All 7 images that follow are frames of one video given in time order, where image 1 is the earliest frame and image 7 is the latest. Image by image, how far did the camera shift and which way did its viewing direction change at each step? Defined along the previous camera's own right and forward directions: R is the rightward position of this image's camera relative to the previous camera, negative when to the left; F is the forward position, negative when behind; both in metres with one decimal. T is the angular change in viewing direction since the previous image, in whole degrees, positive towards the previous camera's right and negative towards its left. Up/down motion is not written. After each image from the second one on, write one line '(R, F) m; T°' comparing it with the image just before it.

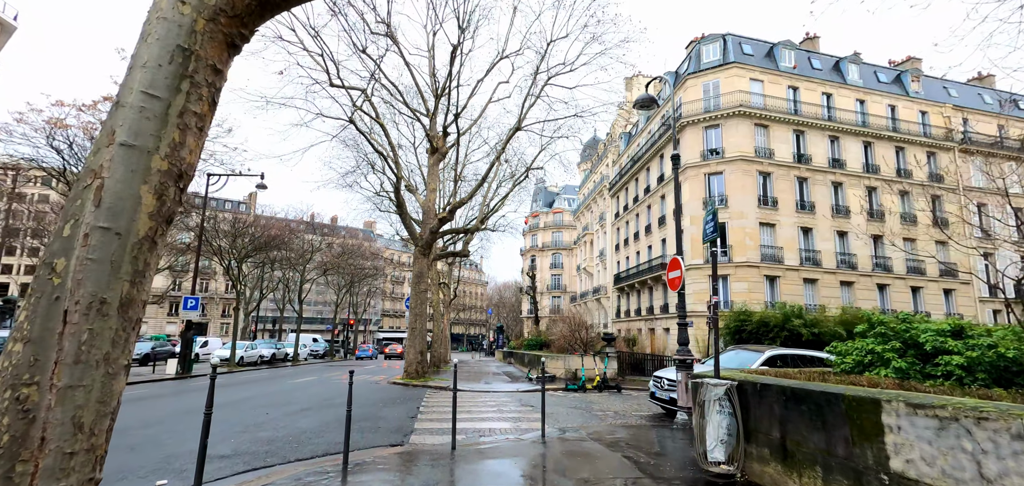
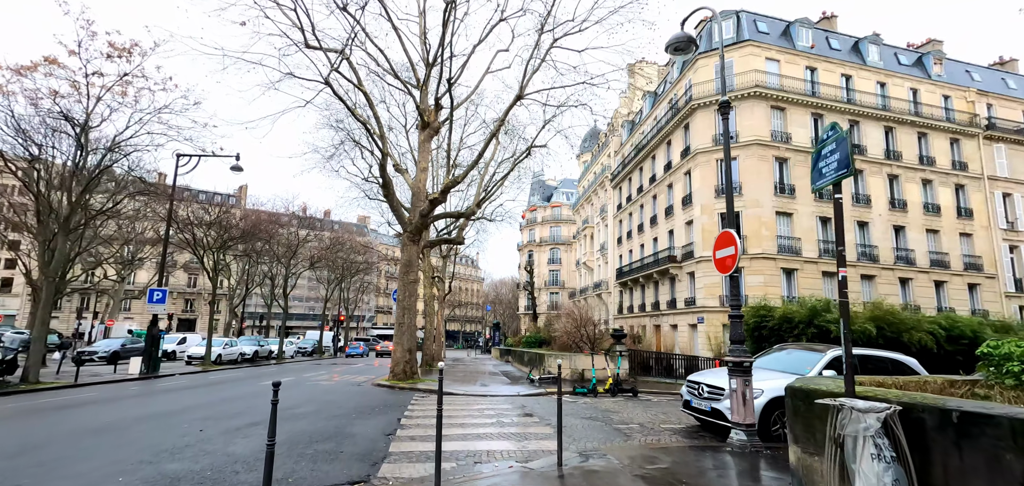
(-0.1, +1.8) m; 0°
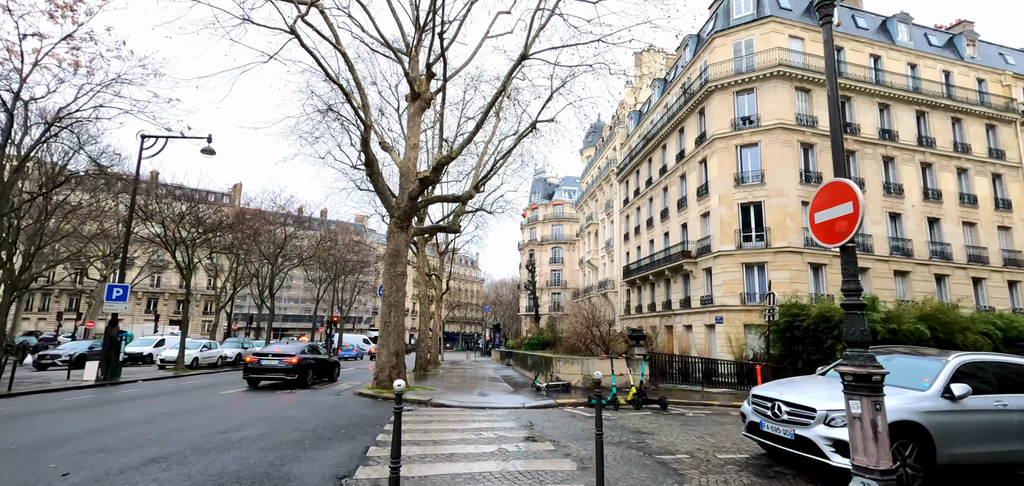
(-0.1, +2.0) m; 0°
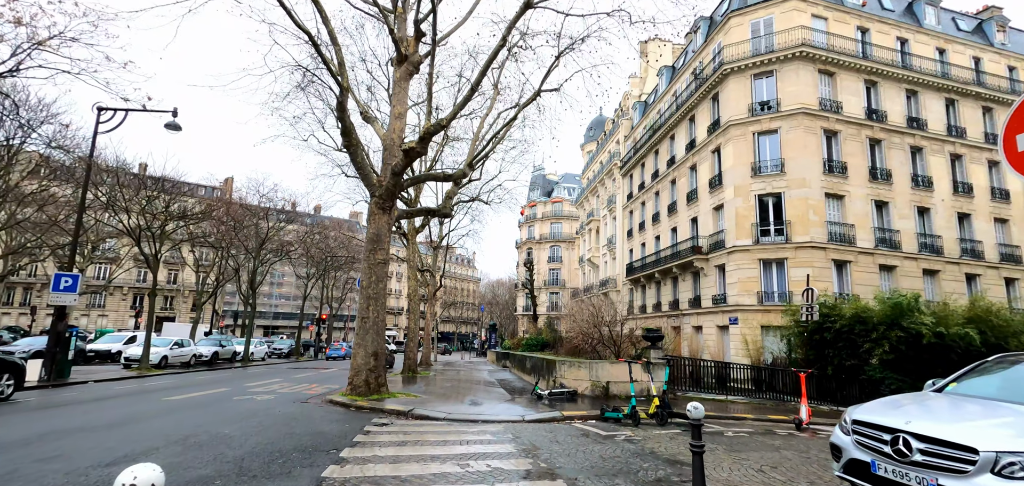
(0.0, +1.7) m; 0°
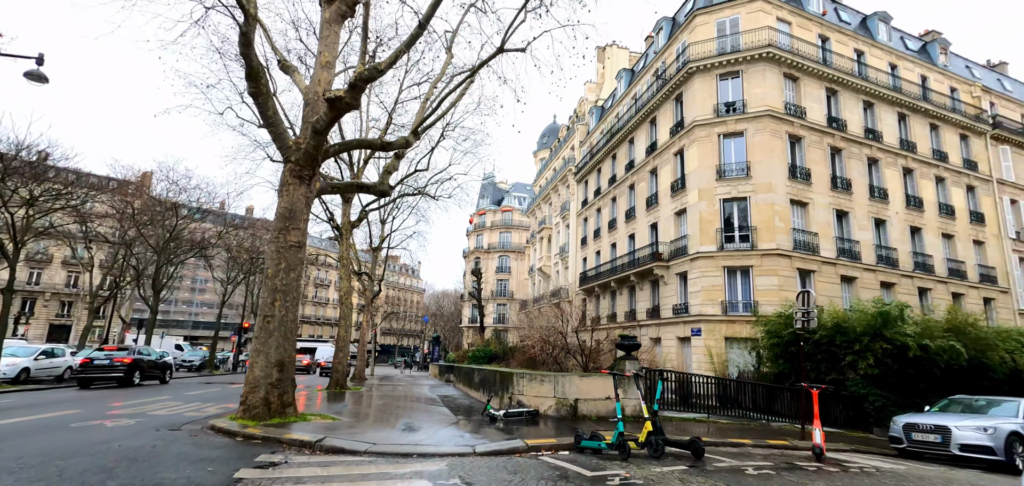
(-0.1, +2.1) m; +6°
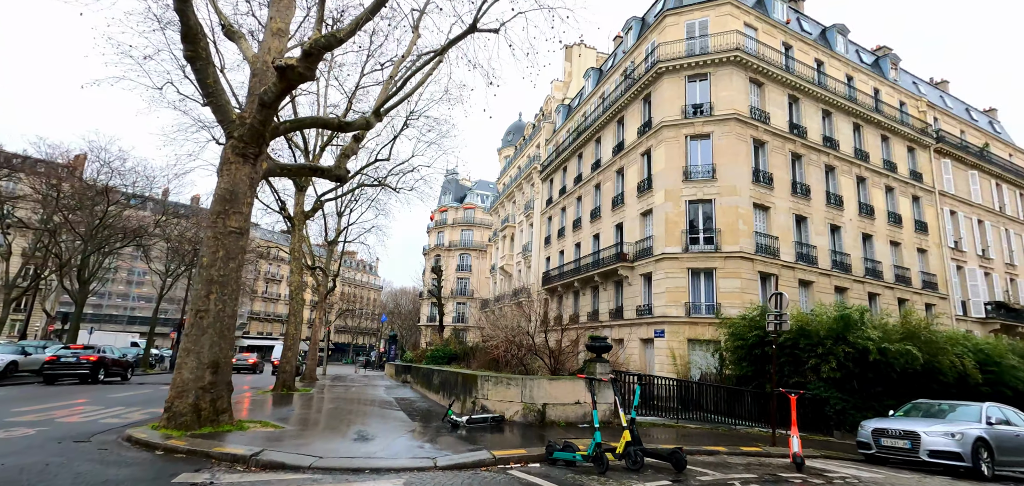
(-0.1, +0.6) m; +5°
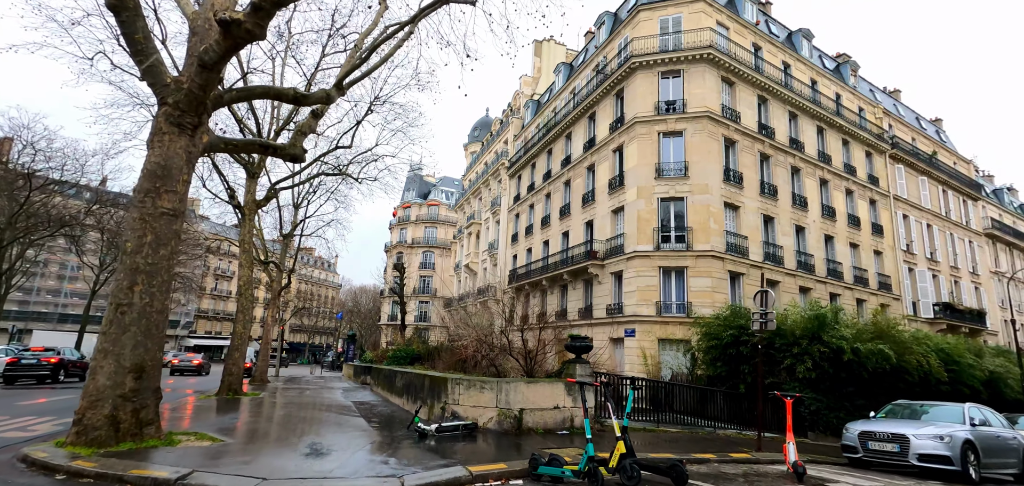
(-0.2, +0.8) m; +4°
